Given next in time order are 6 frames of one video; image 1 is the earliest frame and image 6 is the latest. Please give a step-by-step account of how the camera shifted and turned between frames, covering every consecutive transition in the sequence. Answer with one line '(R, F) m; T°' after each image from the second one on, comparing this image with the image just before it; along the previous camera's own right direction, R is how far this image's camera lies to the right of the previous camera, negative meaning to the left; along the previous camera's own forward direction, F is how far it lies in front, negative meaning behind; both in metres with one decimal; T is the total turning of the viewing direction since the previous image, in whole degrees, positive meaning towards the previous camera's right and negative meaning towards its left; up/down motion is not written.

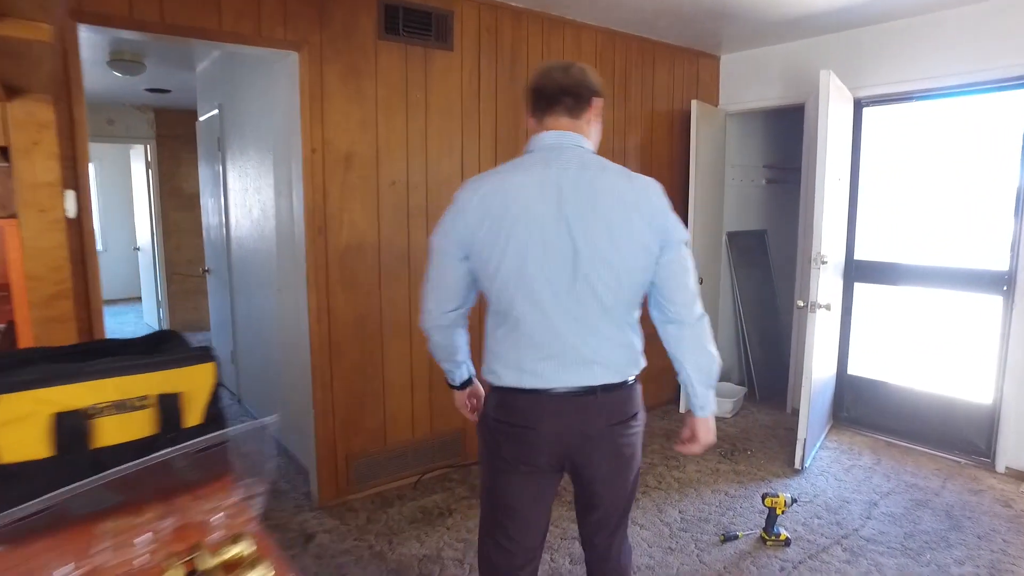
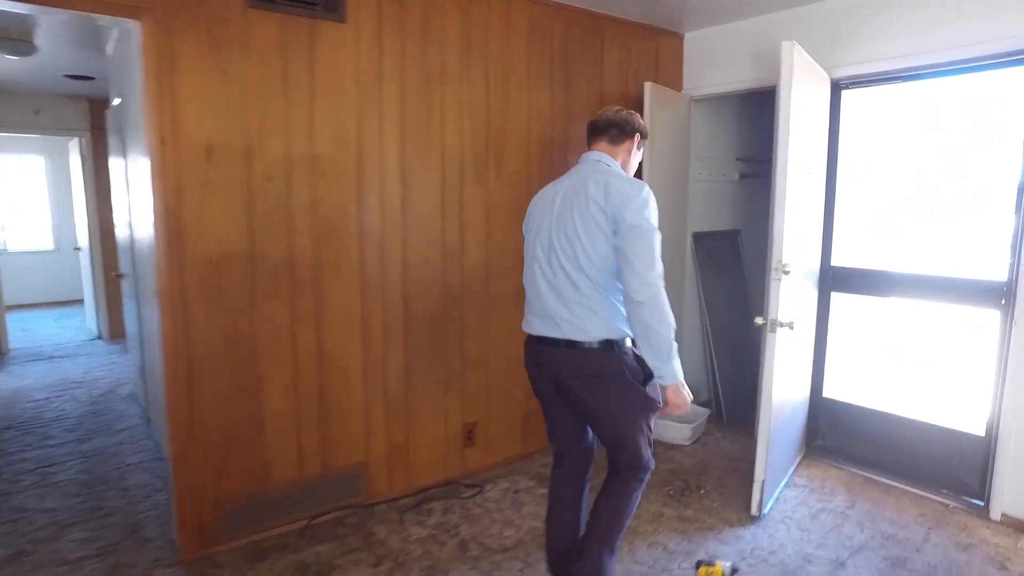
(+0.4, +0.4) m; -1°
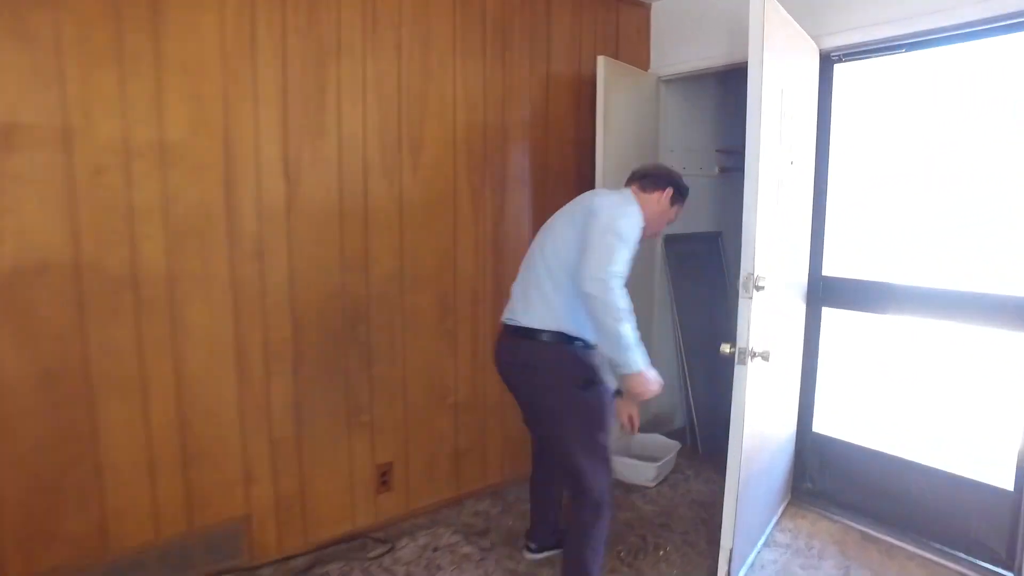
(+0.3, +0.4) m; -1°
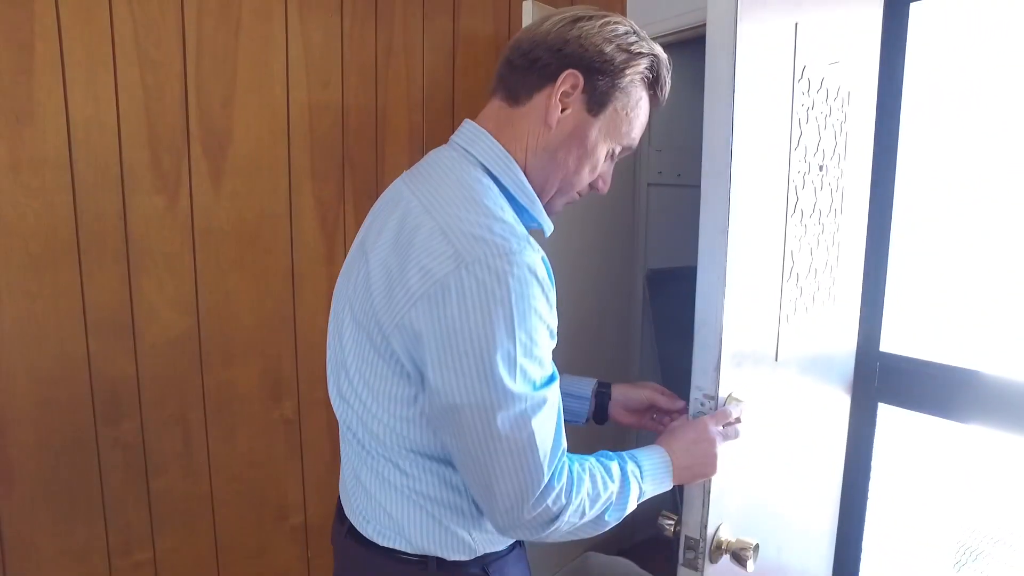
(+0.4, +0.8) m; -4°
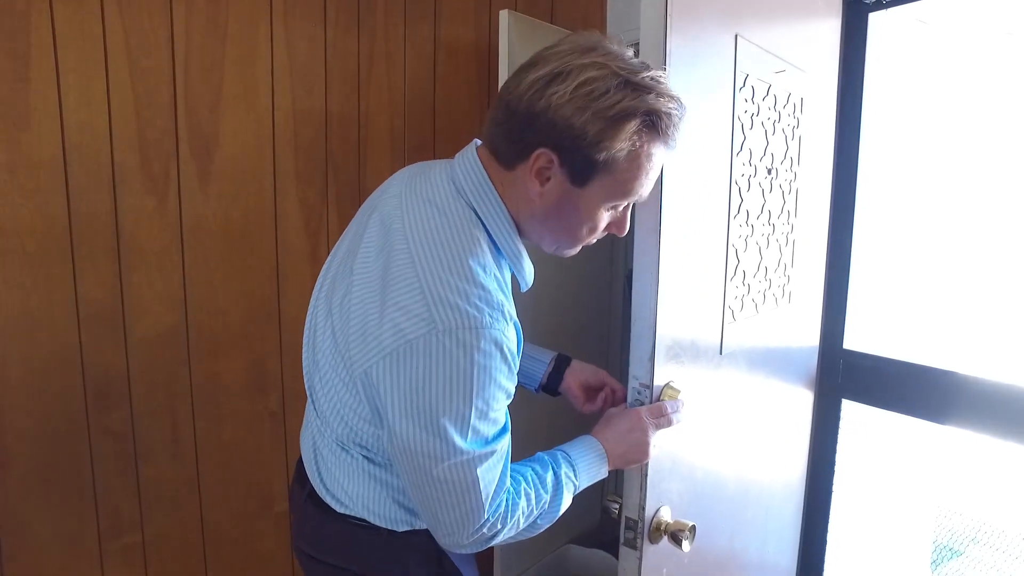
(+0.1, -0.1) m; -1°
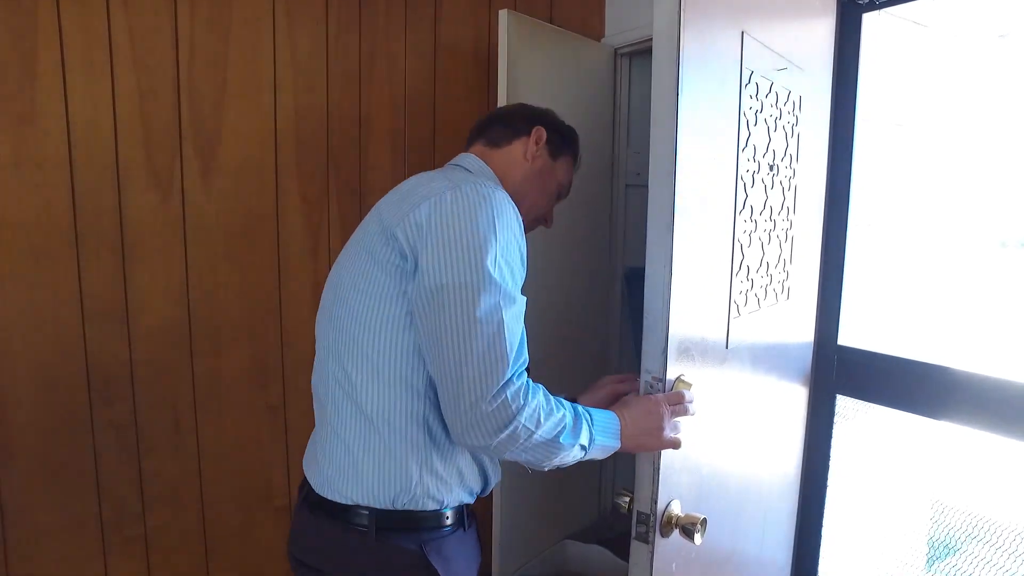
(0.0, 0.0) m; +1°
